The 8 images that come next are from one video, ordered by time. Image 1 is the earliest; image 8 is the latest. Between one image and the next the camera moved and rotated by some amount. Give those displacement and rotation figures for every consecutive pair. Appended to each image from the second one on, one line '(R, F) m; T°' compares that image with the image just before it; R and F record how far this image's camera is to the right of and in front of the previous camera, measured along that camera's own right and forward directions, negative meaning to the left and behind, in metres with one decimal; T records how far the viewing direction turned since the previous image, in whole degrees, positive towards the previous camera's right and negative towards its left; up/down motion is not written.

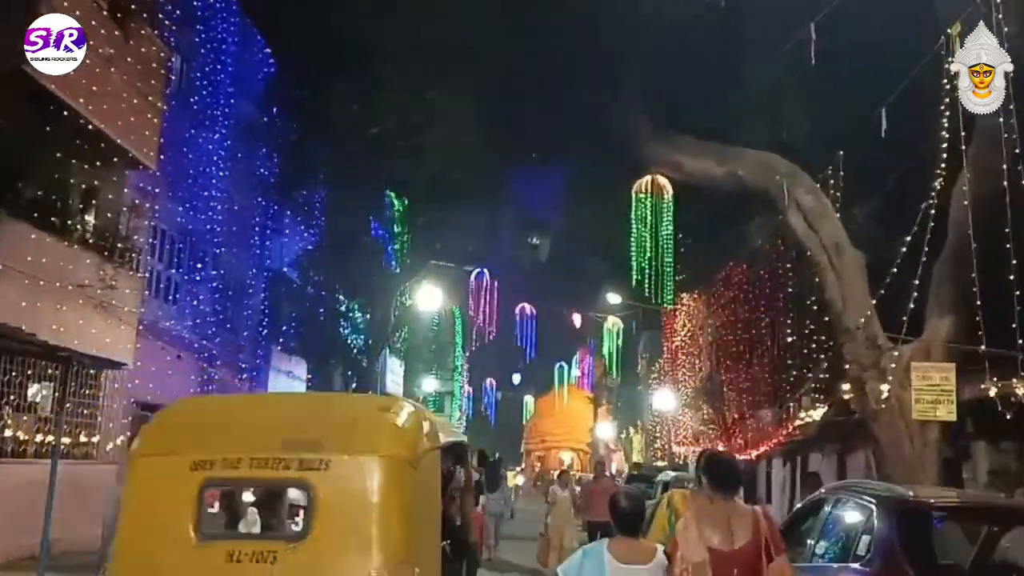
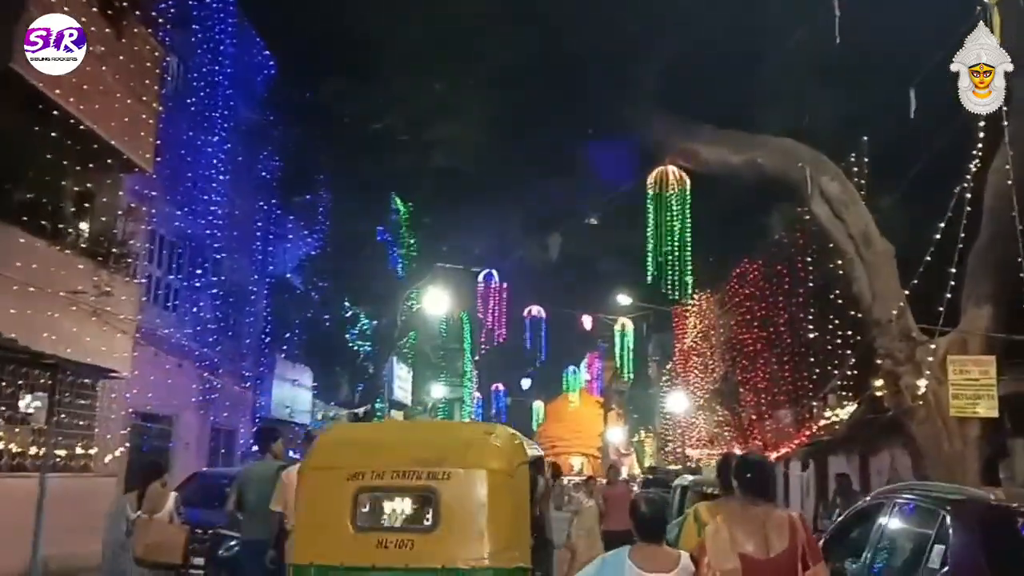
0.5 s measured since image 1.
(-0.1, +0.8) m; 0°
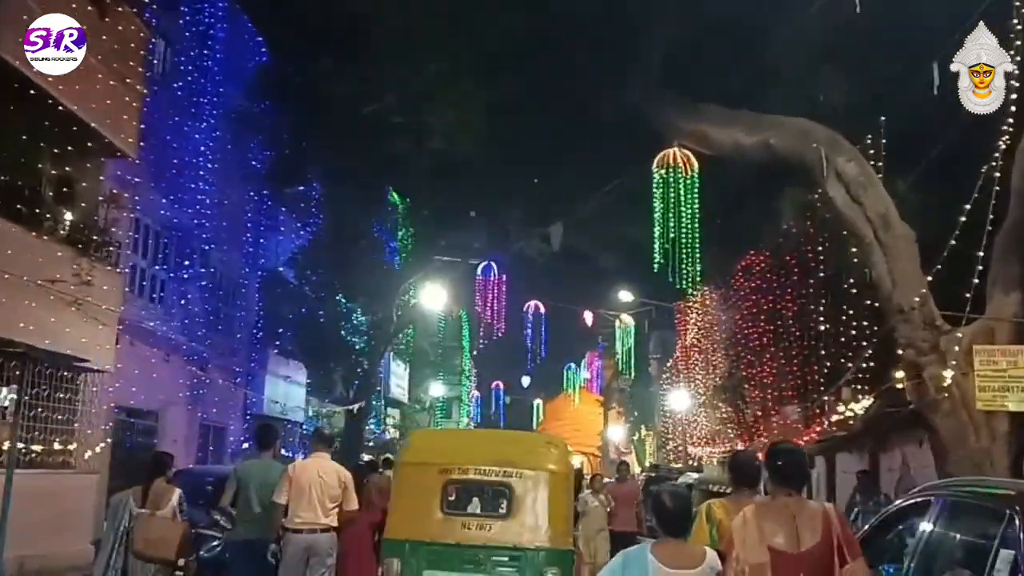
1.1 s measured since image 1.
(0.0, +0.8) m; 0°
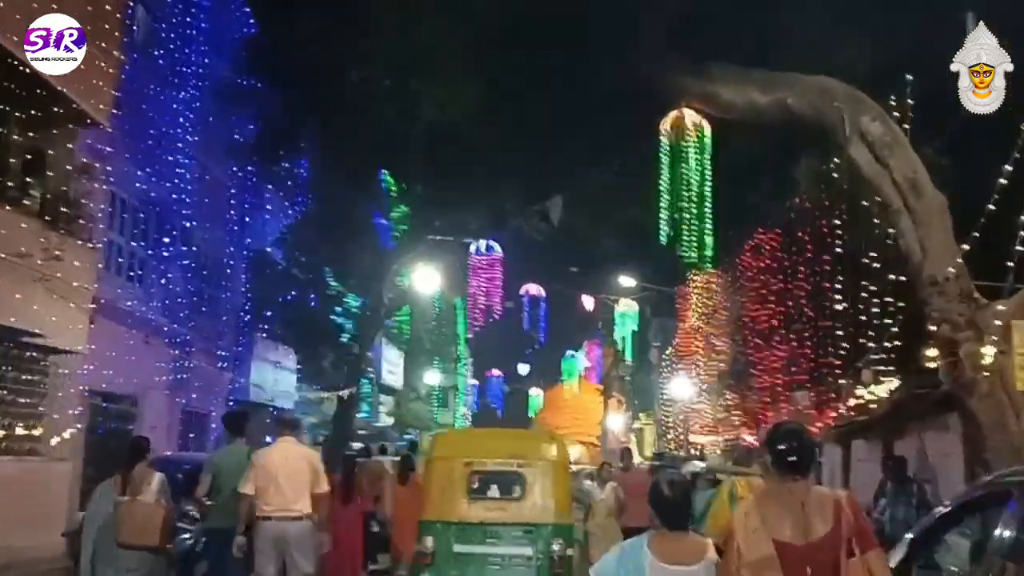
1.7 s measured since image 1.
(+0.1, +1.1) m; 0°
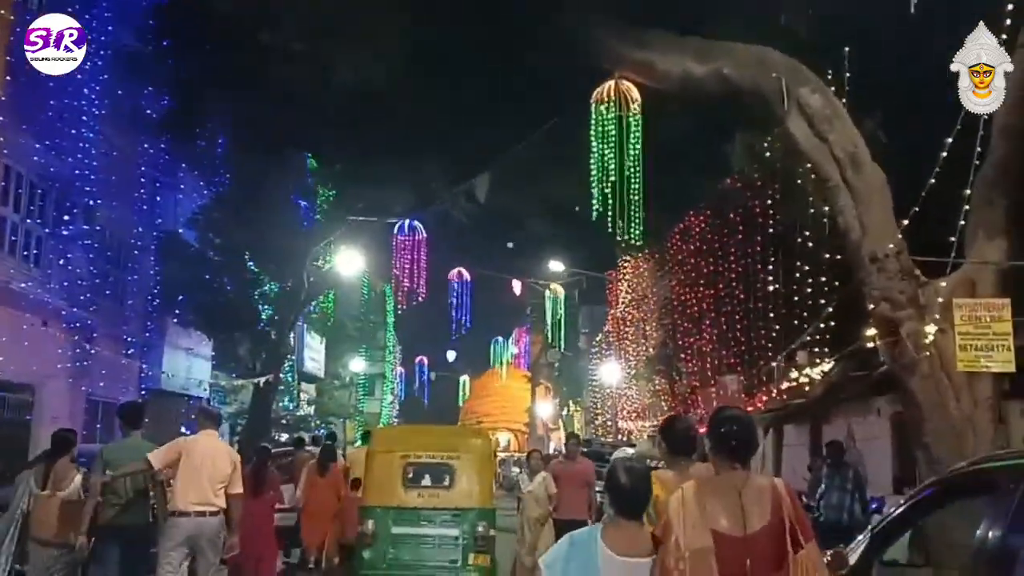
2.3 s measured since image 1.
(+0.1, +0.8) m; +4°
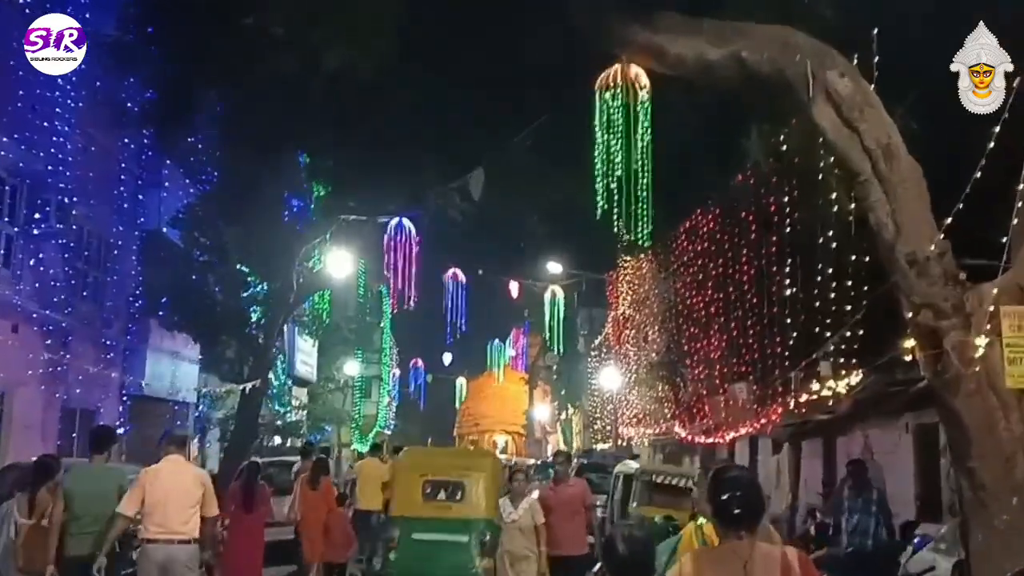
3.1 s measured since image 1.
(0.0, +1.2) m; 0°
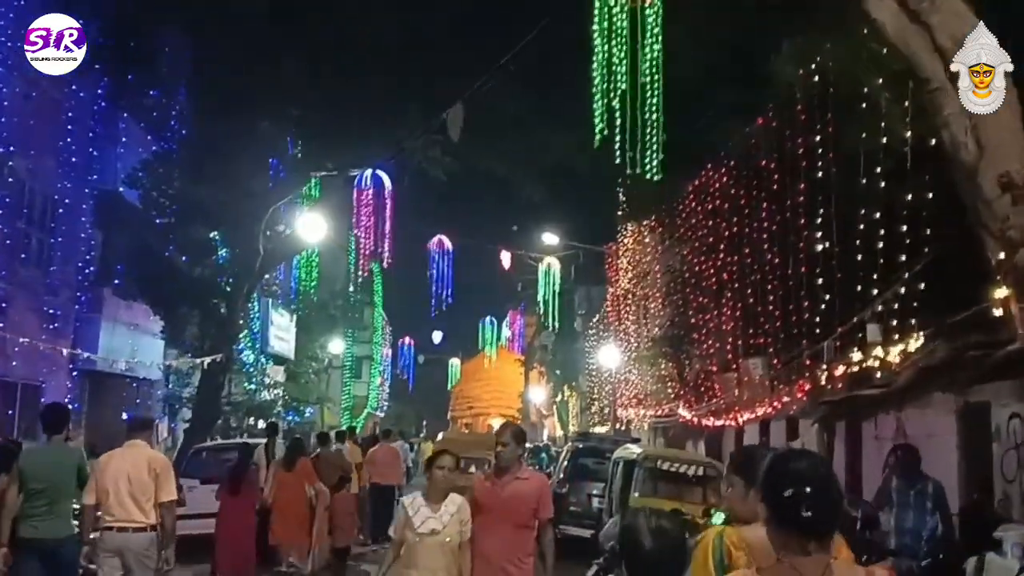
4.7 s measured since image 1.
(+0.2, +2.3) m; 0°
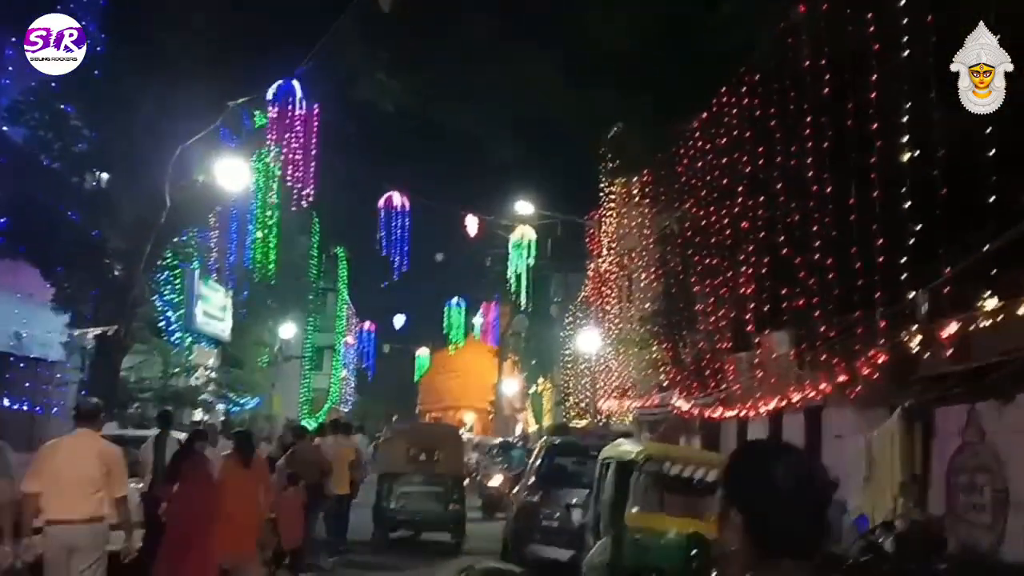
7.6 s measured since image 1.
(+0.2, +4.1) m; +1°
